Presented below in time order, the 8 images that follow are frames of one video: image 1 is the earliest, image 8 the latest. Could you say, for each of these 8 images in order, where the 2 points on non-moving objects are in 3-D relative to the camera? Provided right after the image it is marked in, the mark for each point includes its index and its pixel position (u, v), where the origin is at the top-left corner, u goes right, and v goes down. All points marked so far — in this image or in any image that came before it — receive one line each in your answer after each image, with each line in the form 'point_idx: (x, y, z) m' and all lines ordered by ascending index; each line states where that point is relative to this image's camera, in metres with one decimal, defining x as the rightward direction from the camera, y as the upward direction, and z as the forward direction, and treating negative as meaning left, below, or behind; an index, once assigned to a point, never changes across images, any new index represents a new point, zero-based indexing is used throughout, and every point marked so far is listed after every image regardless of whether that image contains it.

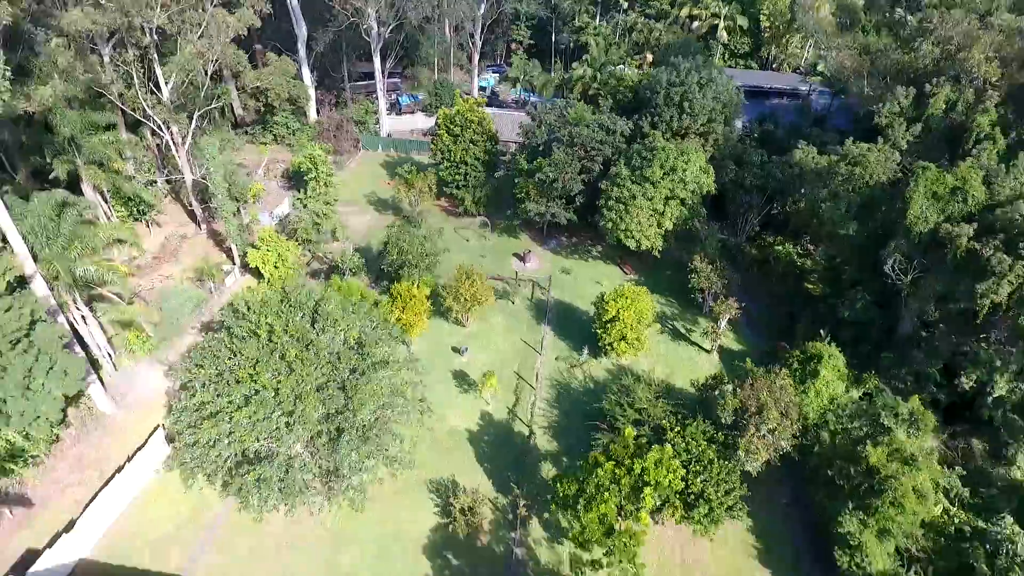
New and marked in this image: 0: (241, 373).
0: (-7.4, -2.0, +17.3) m
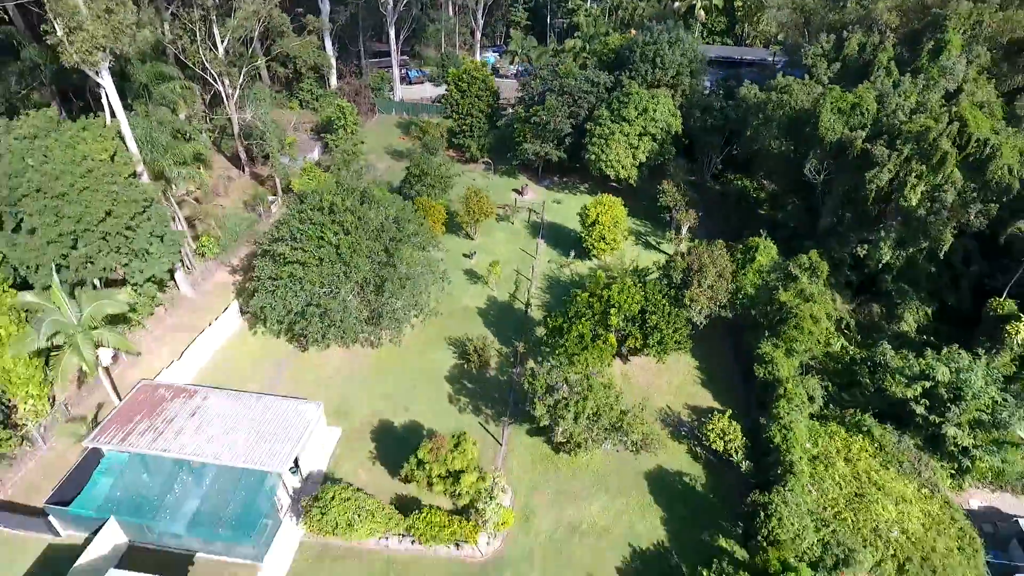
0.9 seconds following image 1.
0: (-7.4, +2.2, +22.8) m
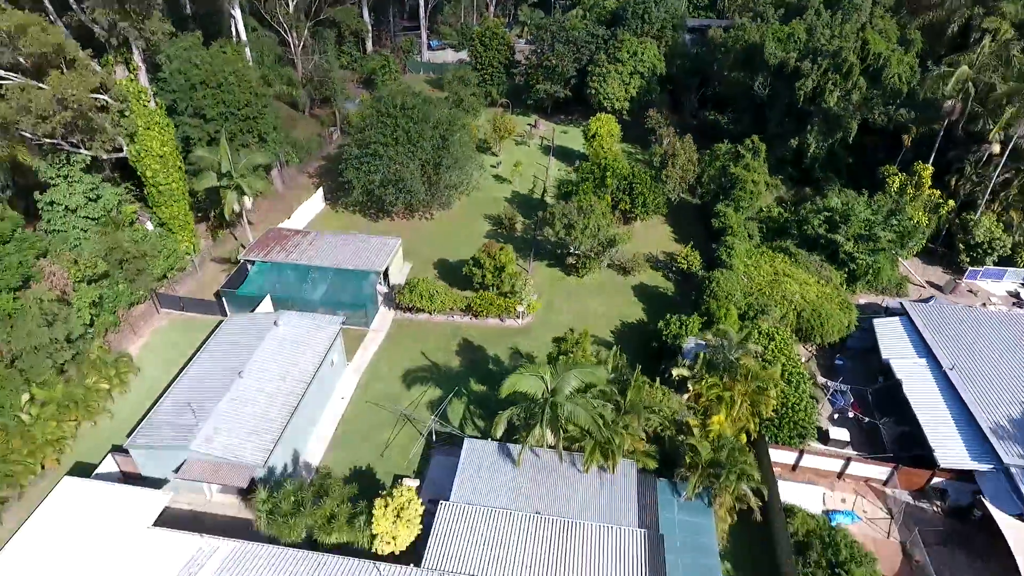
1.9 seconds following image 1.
0: (-6.3, +8.3, +30.9) m
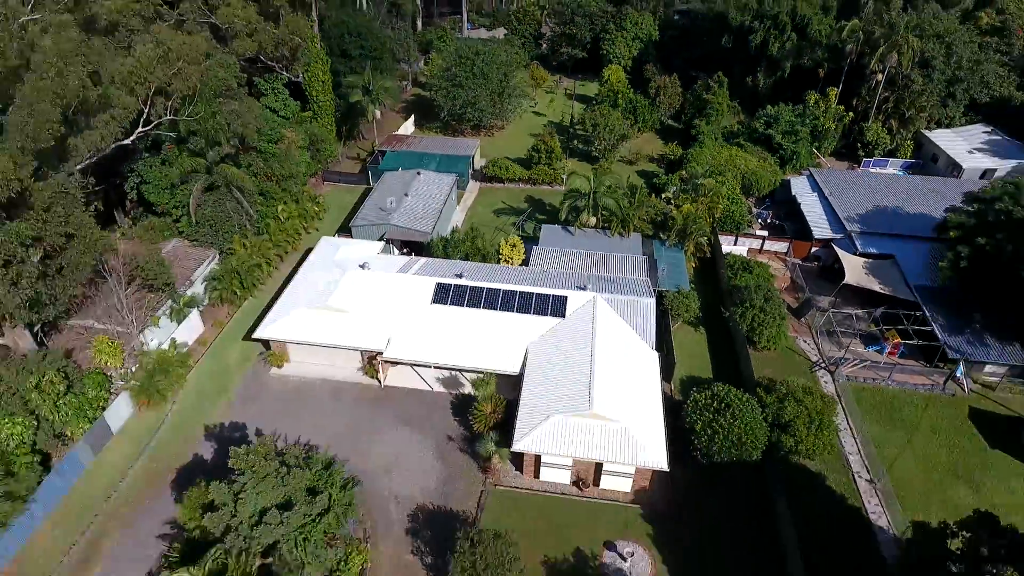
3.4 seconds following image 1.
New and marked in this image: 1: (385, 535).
0: (-3.4, +16.1, +44.4) m
1: (-4.0, -7.8, +19.5) m
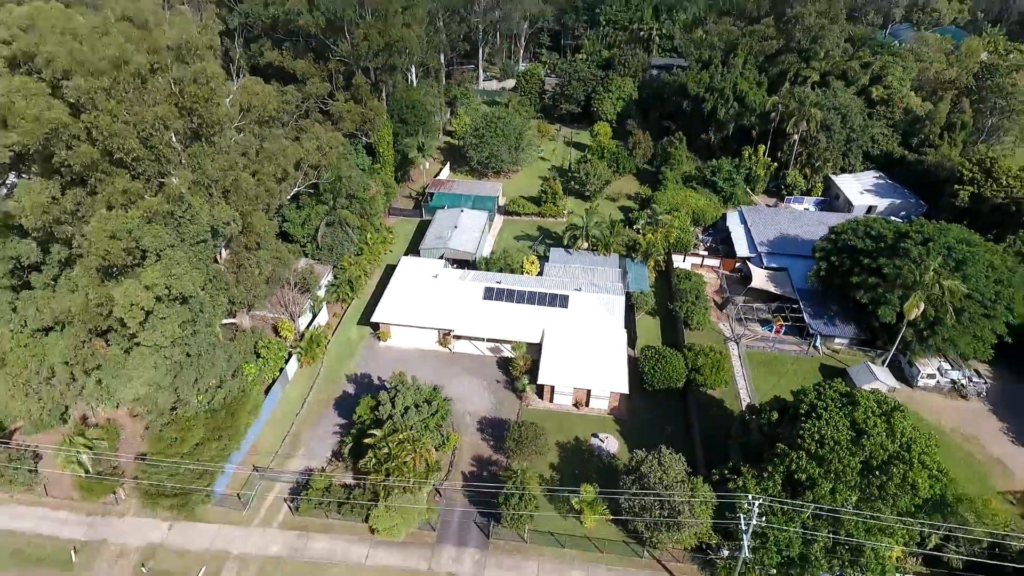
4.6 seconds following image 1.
0: (-2.1, +15.5, +59.2) m
1: (-2.5, -7.8, +33.8) m
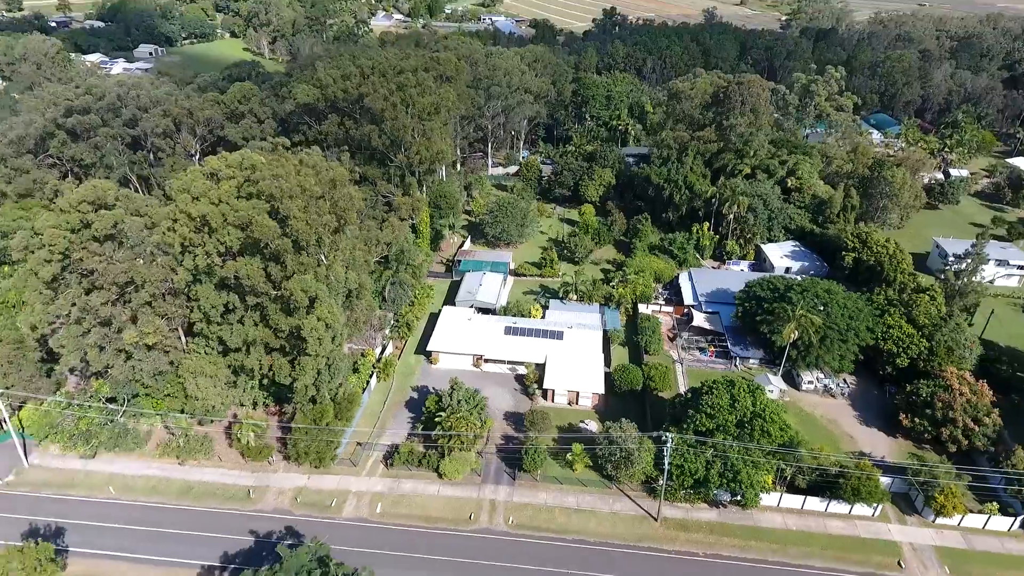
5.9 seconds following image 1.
0: (-1.3, +10.0, +78.0) m
1: (-1.3, -10.8, +50.4) m
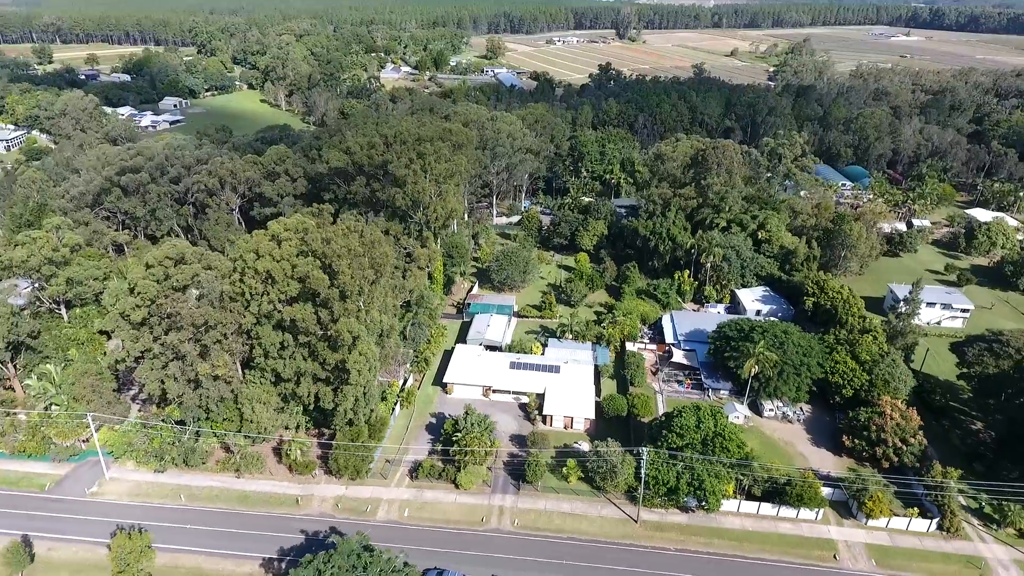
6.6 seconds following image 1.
0: (-0.8, +4.3, +88.2) m
1: (-0.9, -14.8, +59.4) m
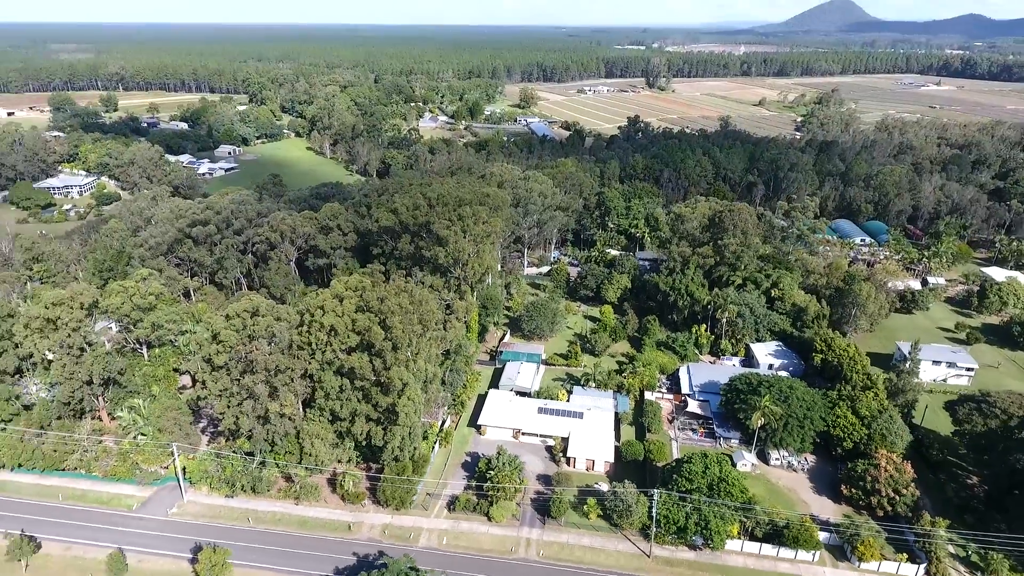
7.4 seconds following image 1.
0: (+3.7, -3.3, +96.0) m
1: (+2.0, -20.6, +66.1) m
